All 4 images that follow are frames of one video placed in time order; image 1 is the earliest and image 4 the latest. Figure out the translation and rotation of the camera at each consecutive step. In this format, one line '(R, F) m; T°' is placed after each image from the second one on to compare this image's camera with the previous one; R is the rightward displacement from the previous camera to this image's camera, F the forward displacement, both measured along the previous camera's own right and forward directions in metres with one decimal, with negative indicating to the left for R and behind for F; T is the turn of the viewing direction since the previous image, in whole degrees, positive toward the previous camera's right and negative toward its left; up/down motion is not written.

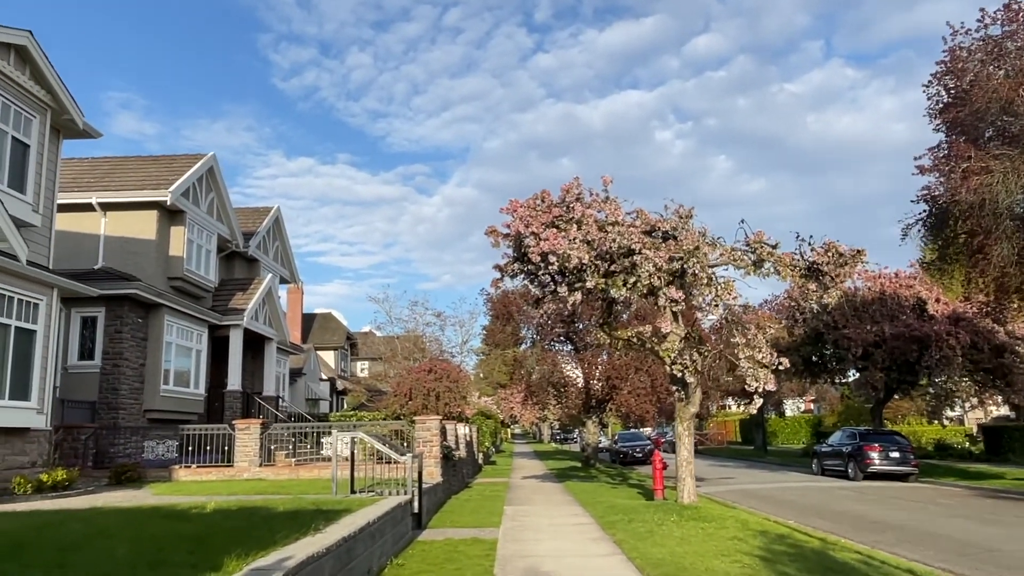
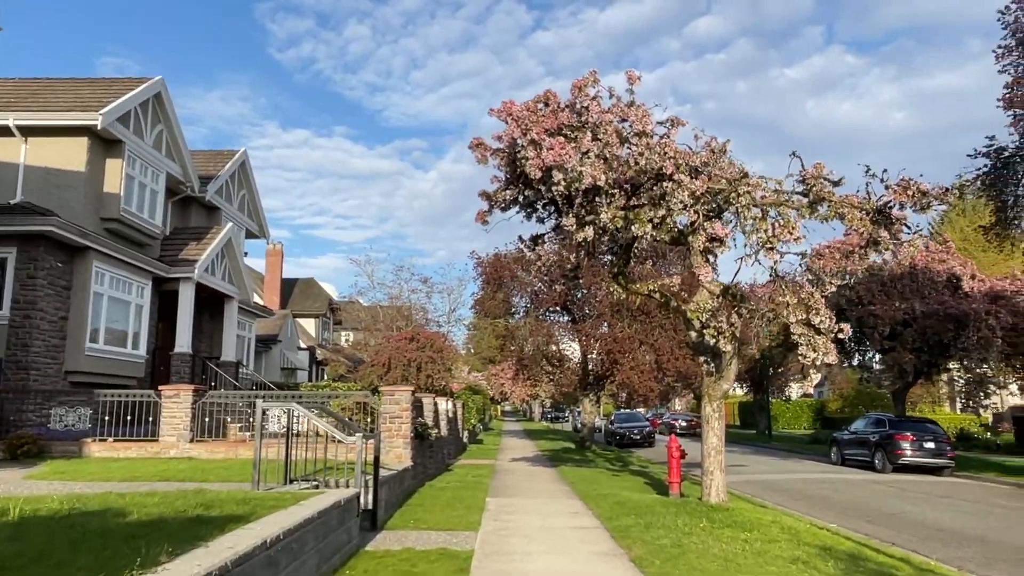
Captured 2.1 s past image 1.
(+0.1, +3.2) m; 0°
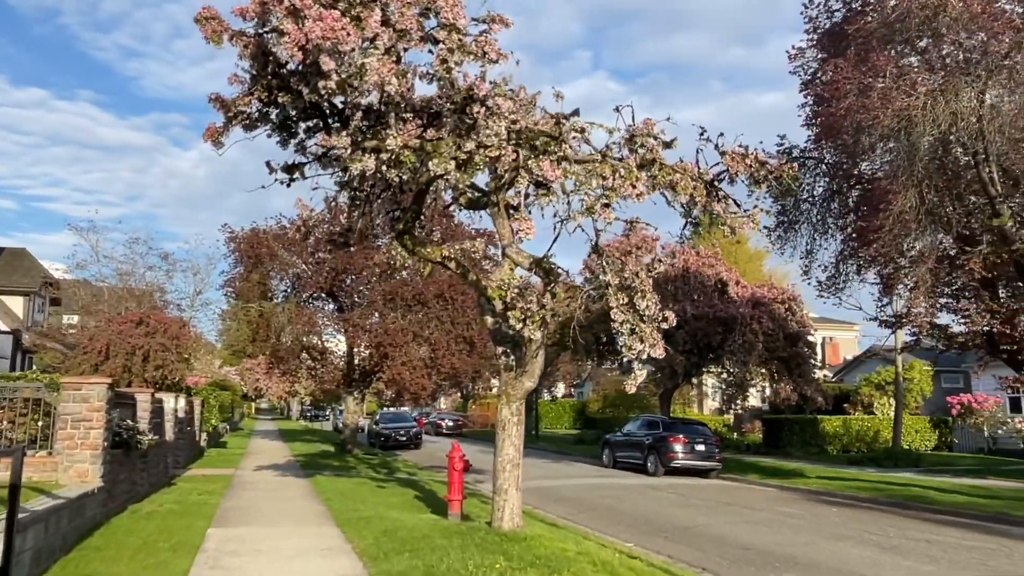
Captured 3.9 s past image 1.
(+0.2, +2.9) m; +17°
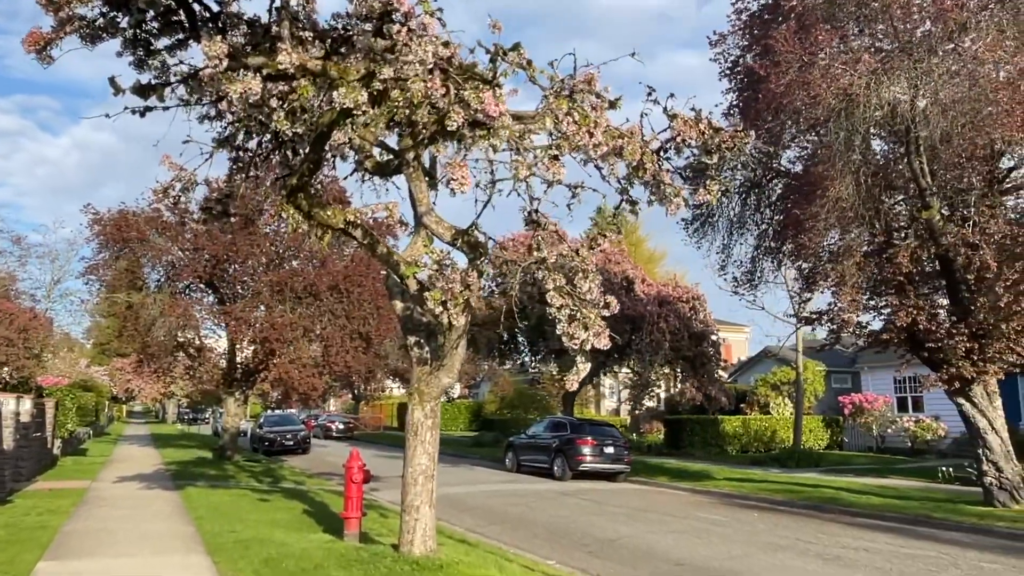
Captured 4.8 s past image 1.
(-0.2, +1.6) m; +8°
